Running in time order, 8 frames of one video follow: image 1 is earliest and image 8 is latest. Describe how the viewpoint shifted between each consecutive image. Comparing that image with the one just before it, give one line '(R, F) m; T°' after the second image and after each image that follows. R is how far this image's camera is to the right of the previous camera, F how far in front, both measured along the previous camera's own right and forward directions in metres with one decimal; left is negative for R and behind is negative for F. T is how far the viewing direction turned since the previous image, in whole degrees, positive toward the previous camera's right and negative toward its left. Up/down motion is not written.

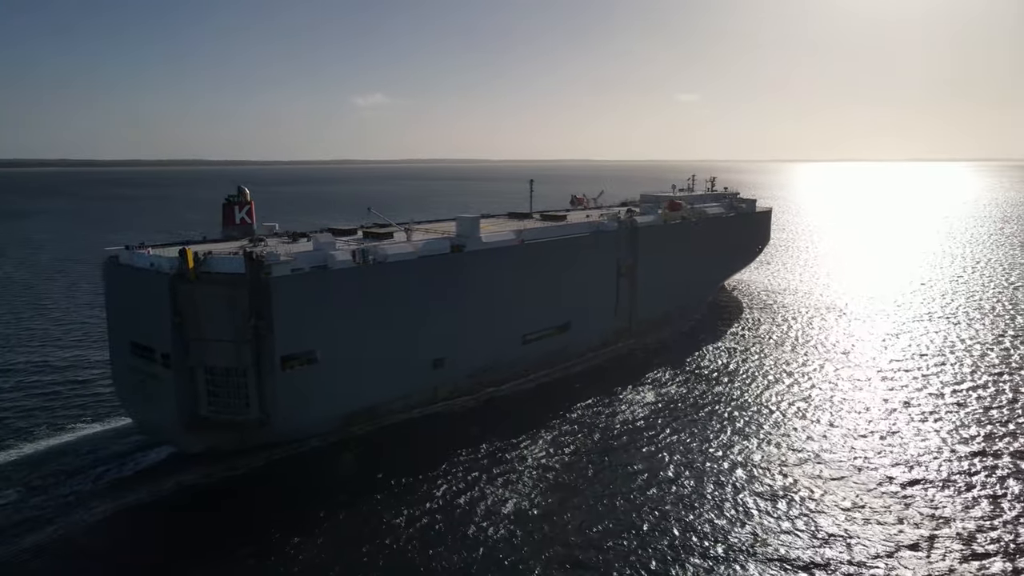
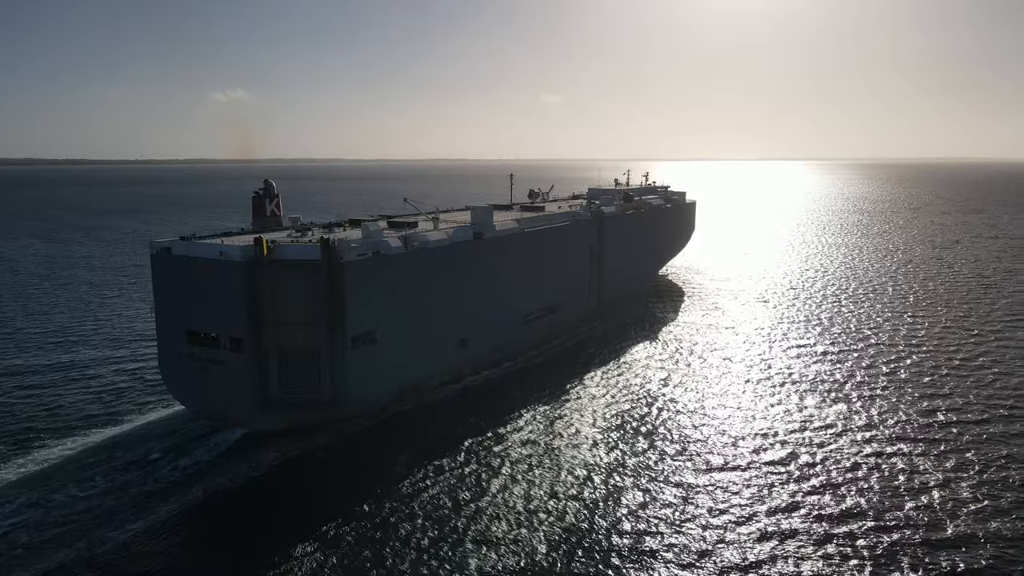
(-5.5, +0.6) m; +9°
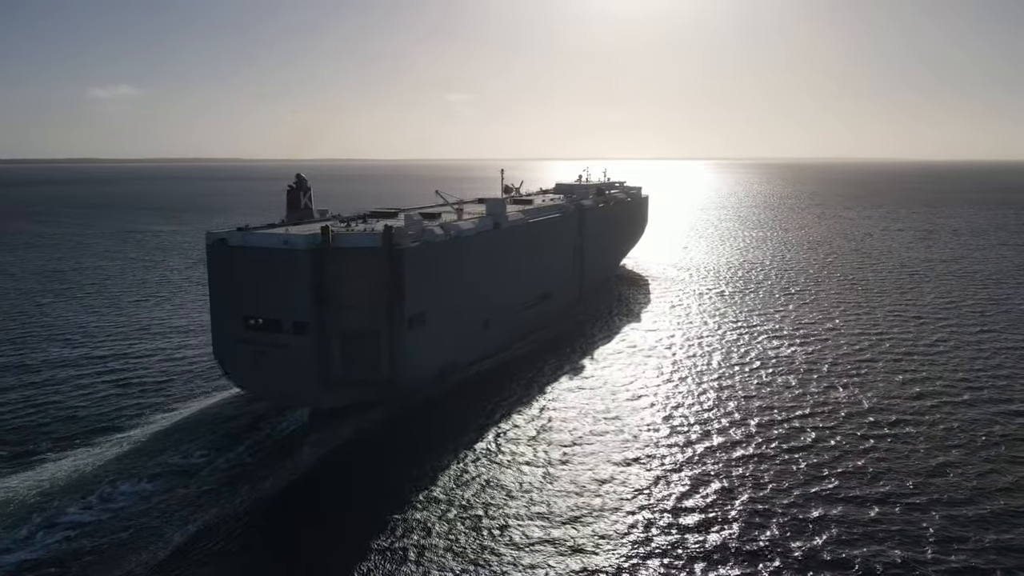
(-3.9, +0.1) m; +6°
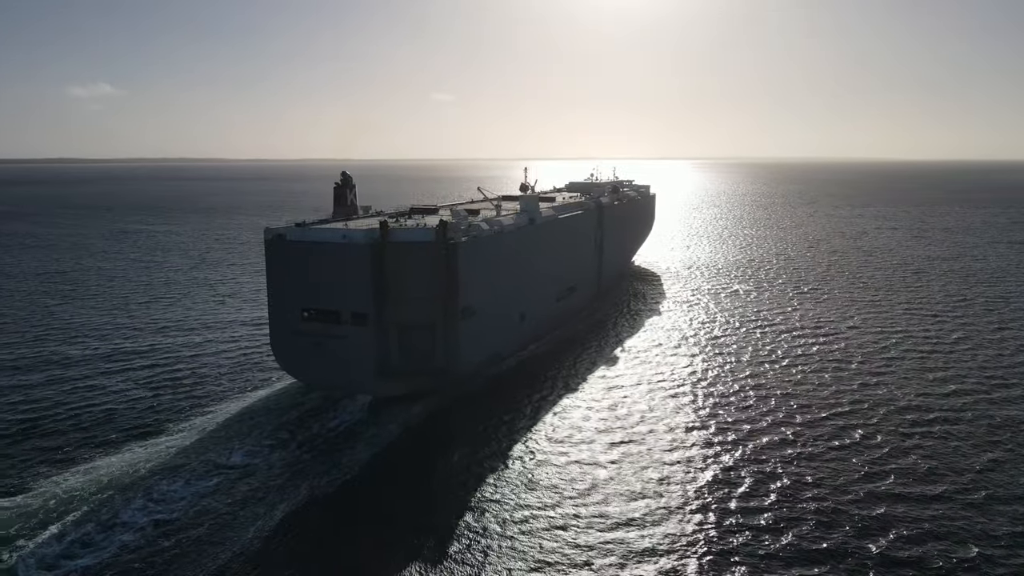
(-1.8, +0.2) m; +1°
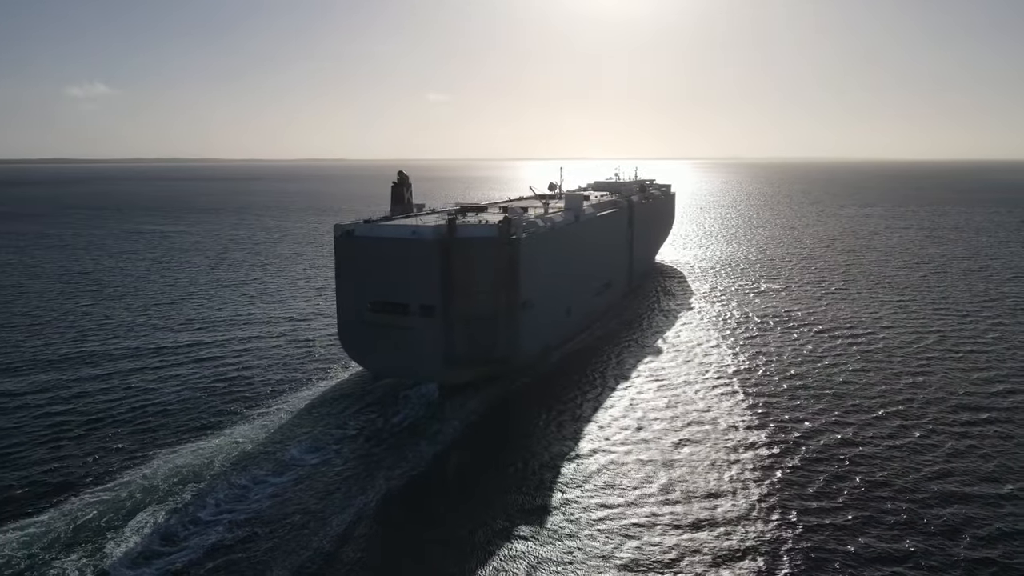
(-1.7, +0.1) m; 0°
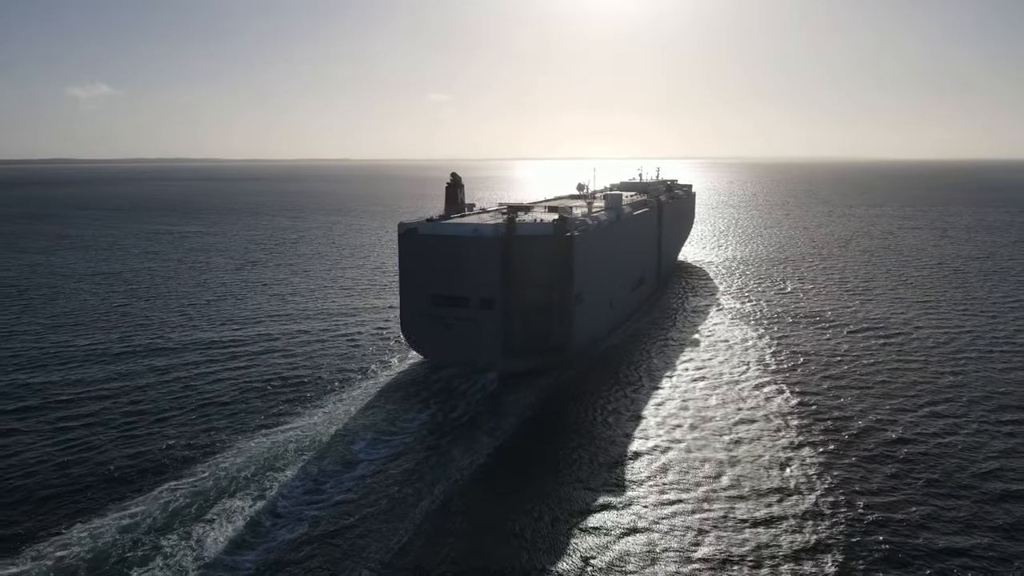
(-1.4, -0.3) m; 0°
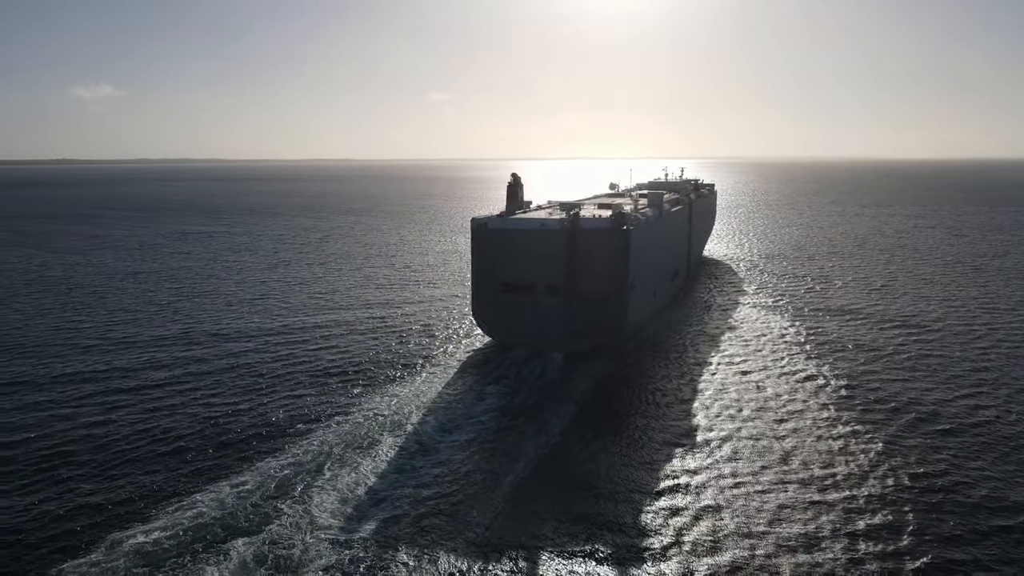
(-1.7, -1.2) m; 0°
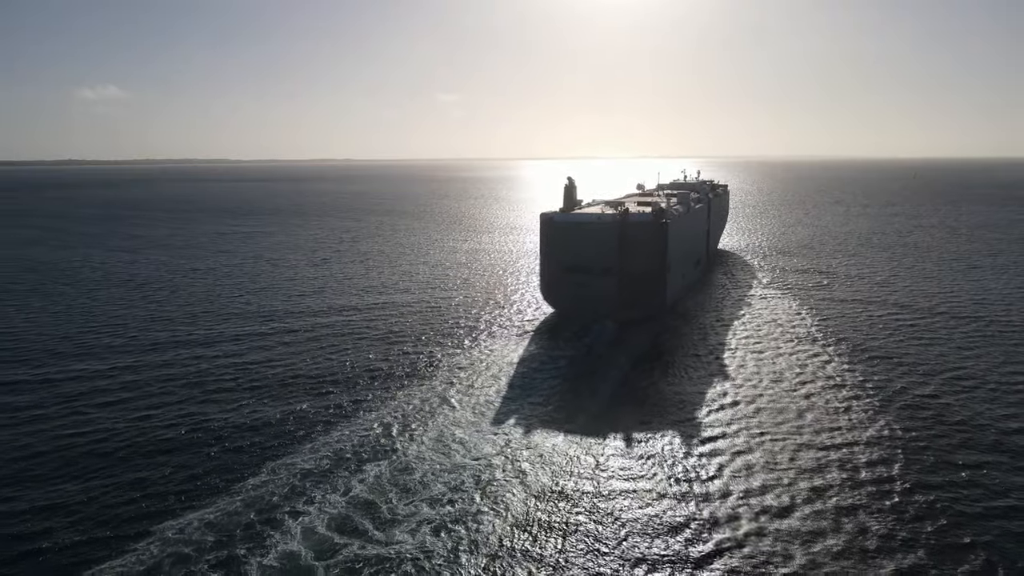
(-1.9, -4.3) m; 0°
